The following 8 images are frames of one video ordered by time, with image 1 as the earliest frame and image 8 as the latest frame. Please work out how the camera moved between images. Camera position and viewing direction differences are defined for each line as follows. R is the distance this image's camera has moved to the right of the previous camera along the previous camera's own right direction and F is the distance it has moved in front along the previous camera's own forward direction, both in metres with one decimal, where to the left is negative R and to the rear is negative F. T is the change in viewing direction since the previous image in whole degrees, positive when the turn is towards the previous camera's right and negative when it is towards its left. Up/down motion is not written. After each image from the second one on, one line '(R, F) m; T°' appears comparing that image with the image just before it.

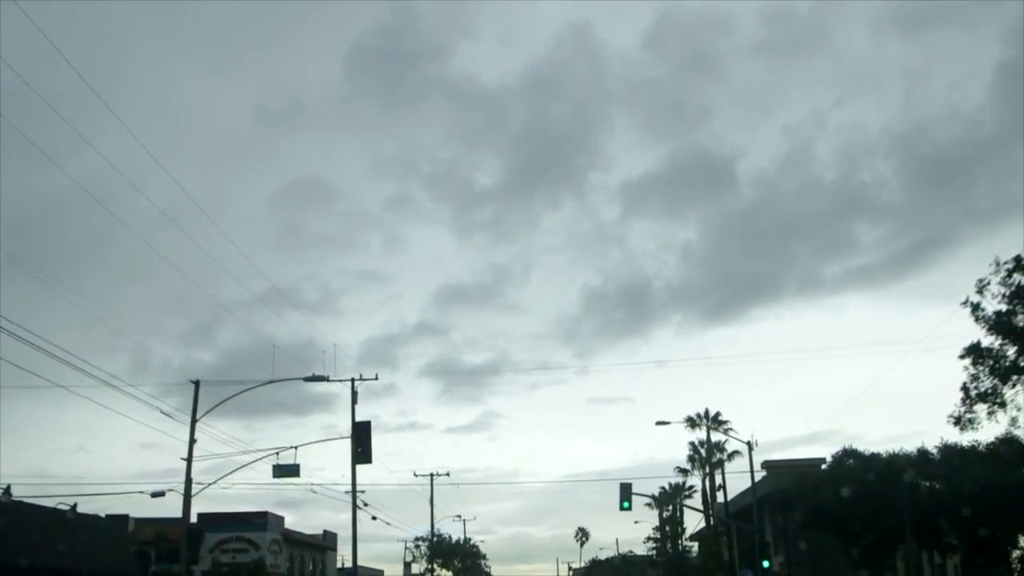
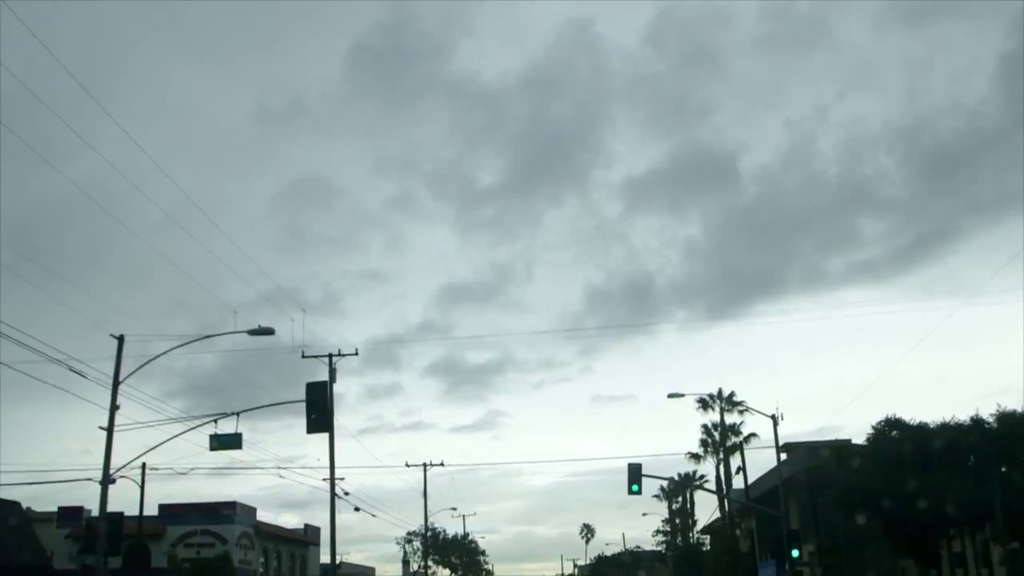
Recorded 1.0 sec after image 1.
(+0.5, +6.1) m; 0°
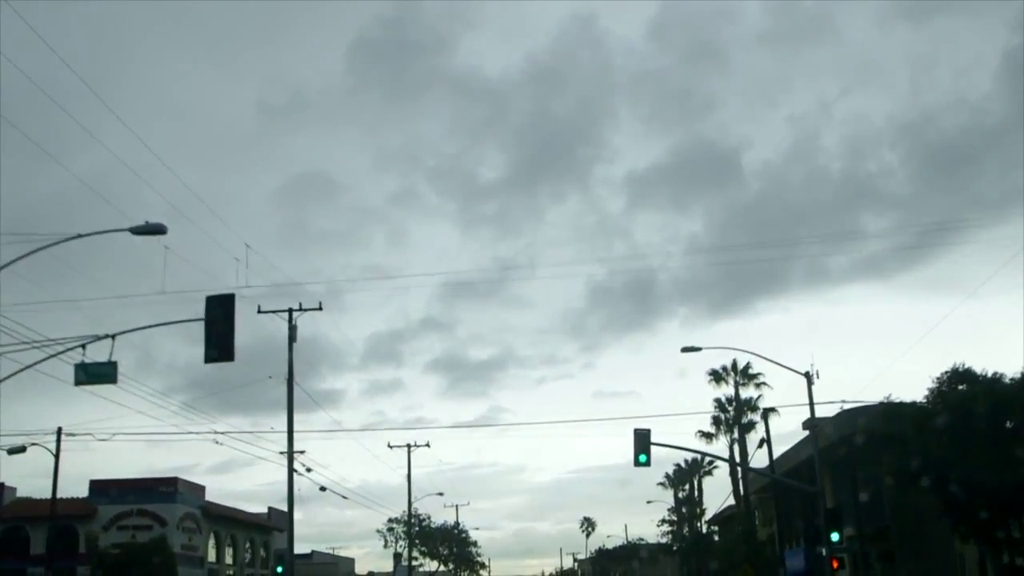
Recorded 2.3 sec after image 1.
(+0.6, +7.4) m; 0°
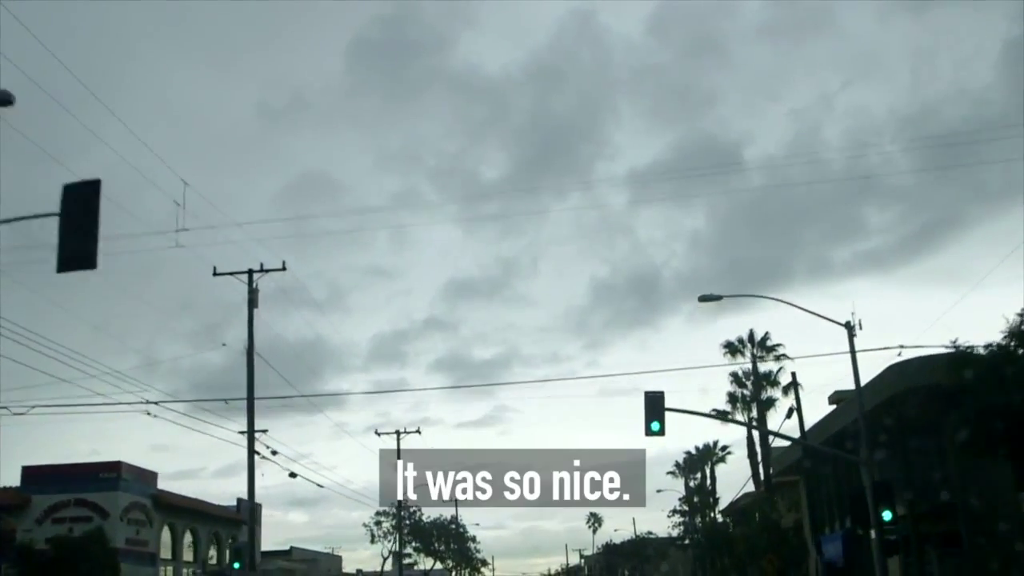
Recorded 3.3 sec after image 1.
(+0.5, +5.9) m; 0°
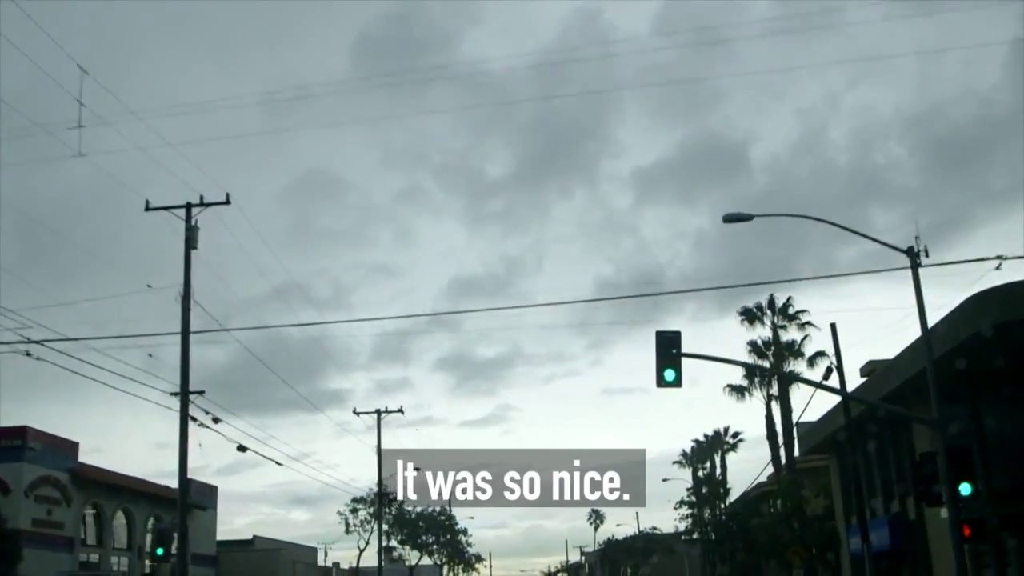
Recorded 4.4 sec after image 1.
(+0.7, +6.5) m; 0°
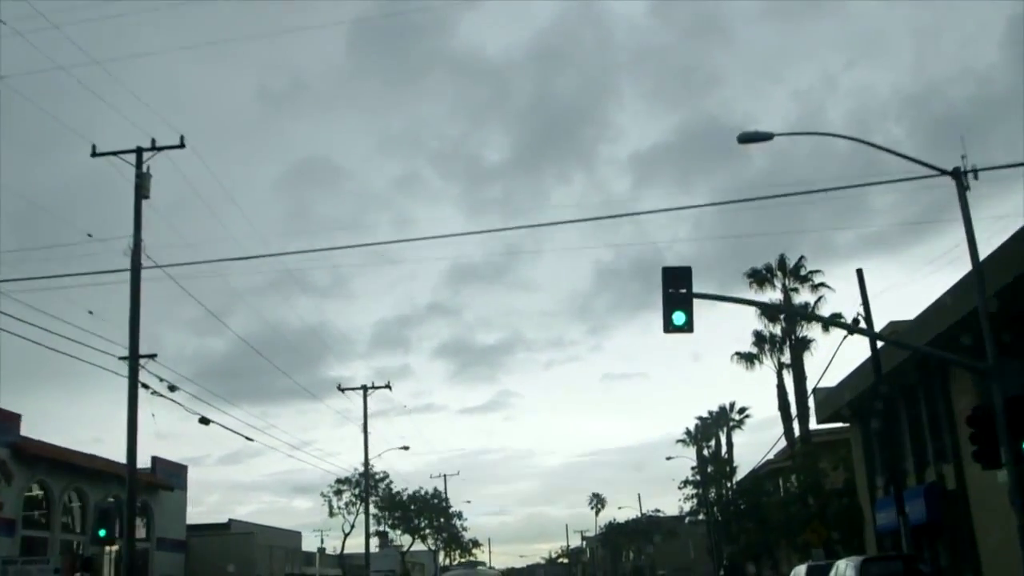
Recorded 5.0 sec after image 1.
(+0.3, +3.7) m; 0°
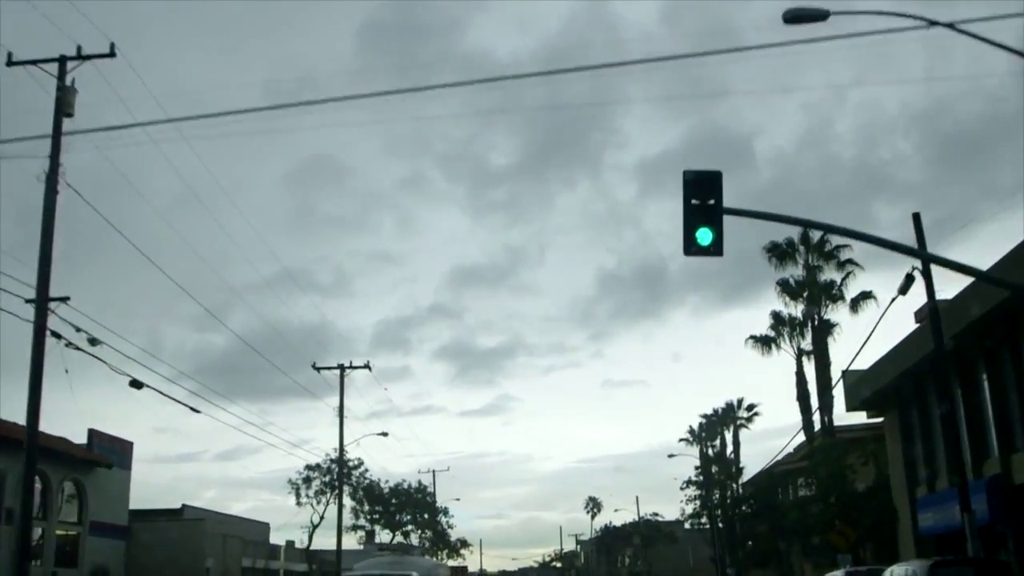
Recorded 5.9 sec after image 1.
(+0.5, +5.1) m; 0°
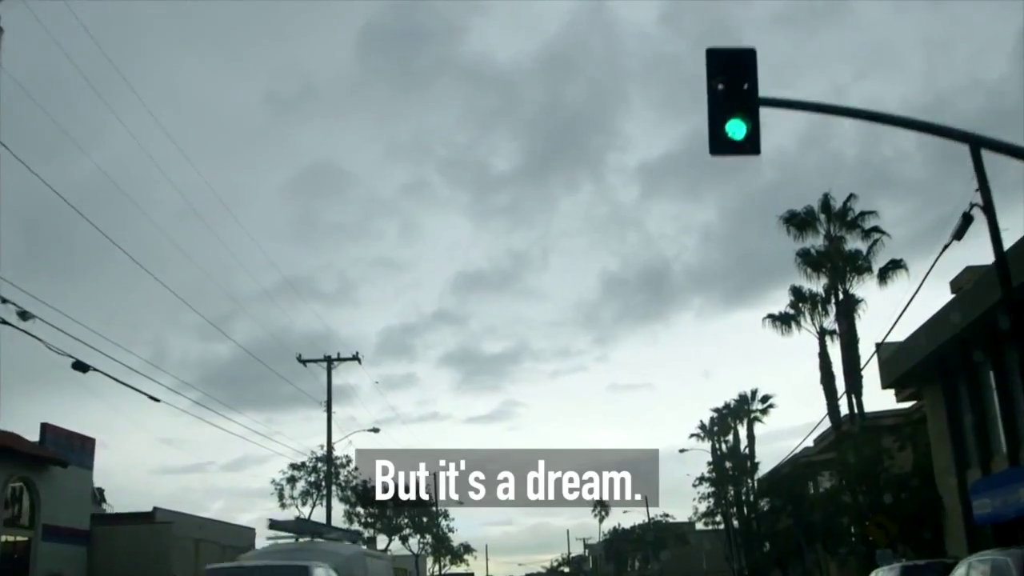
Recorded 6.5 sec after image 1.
(+0.3, +3.6) m; 0°
